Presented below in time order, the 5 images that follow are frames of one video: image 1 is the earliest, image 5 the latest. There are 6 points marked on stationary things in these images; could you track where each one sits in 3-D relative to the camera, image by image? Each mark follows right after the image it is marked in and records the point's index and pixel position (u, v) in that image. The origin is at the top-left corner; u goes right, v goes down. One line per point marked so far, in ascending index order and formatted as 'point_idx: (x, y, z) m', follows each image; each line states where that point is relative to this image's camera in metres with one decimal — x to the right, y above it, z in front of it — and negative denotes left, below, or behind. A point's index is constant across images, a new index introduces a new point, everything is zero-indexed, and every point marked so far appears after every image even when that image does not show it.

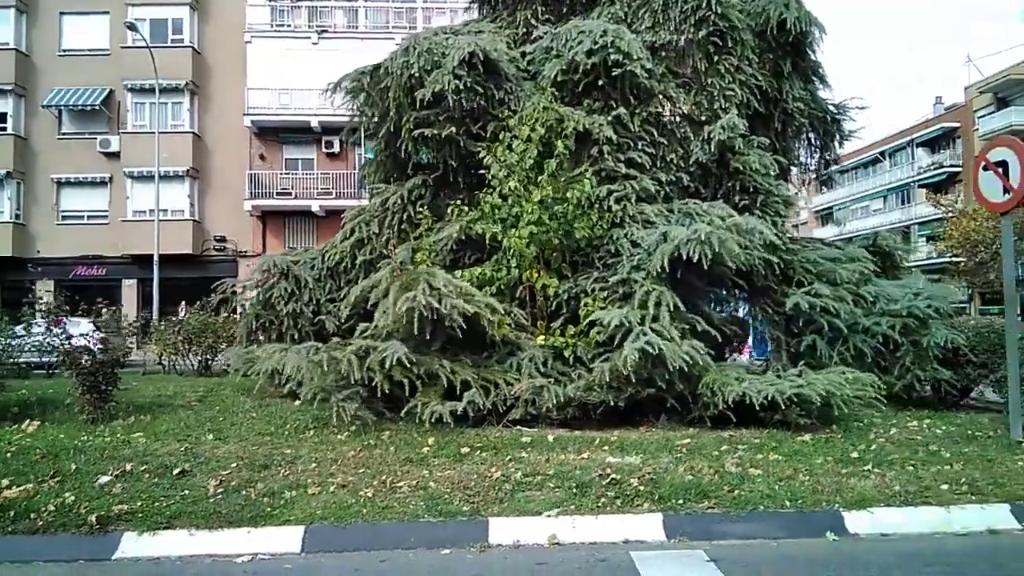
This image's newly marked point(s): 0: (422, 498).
0: (-0.7, -1.7, +5.8) m
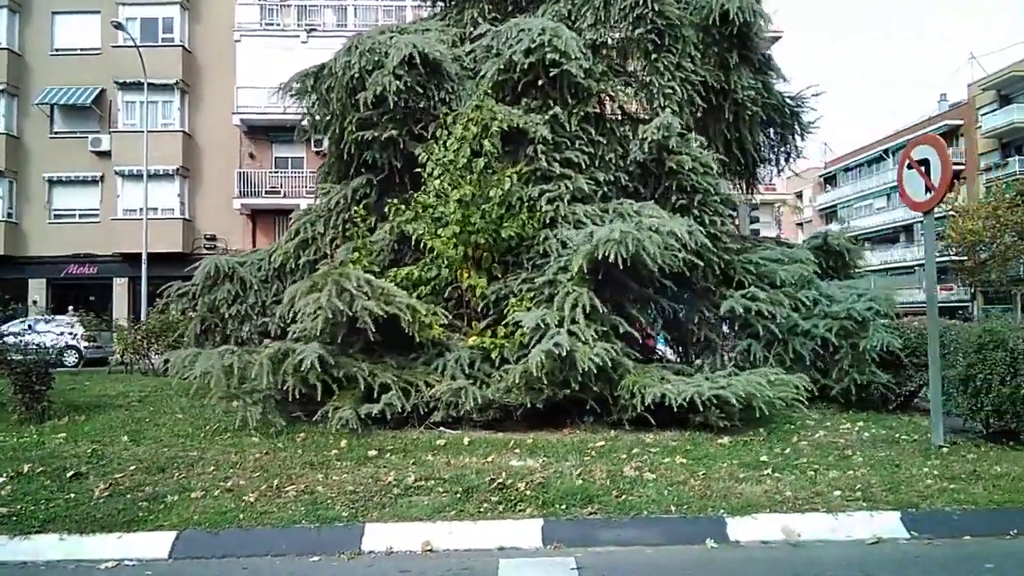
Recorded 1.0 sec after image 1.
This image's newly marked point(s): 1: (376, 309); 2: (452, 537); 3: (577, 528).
0: (-1.6, -1.7, +5.7) m
1: (-1.5, -0.2, +7.9) m
2: (-0.4, -1.8, +5.2) m
3: (+0.5, -1.8, +5.3) m
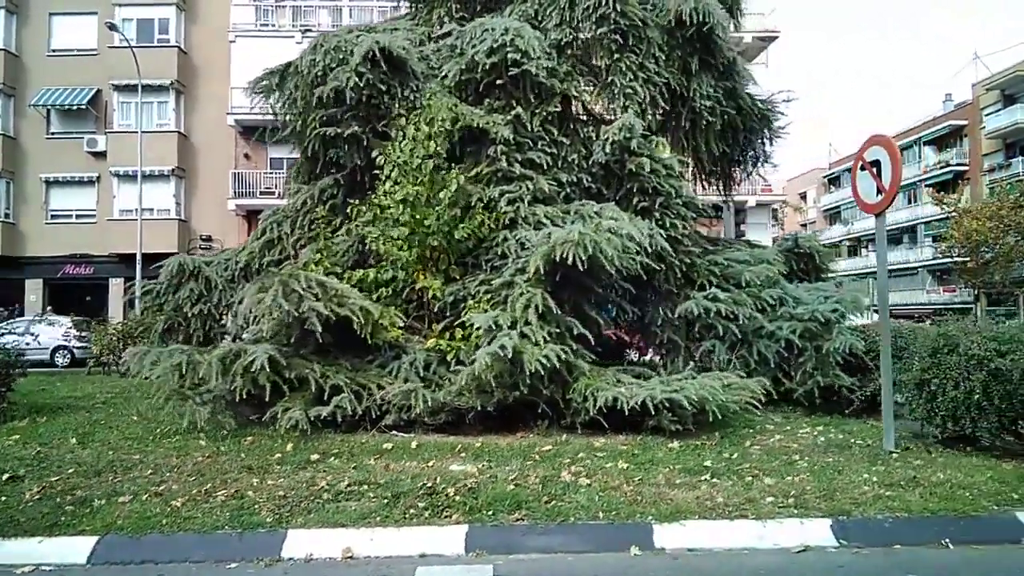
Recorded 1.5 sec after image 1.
0: (-2.2, -1.7, +5.7) m
1: (-2.0, -0.3, +7.8) m
2: (-1.0, -1.8, +5.2) m
3: (-0.1, -1.8, +5.2) m
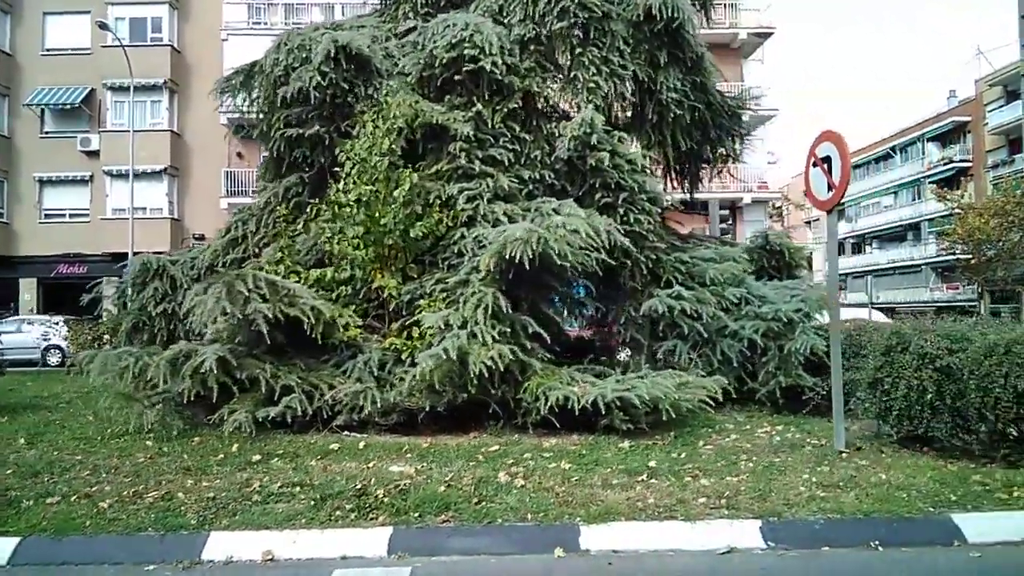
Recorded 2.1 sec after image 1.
0: (-2.7, -1.7, +5.6) m
1: (-2.5, -0.2, +7.8) m
2: (-1.5, -1.8, +5.1) m
3: (-0.6, -1.8, +5.2) m
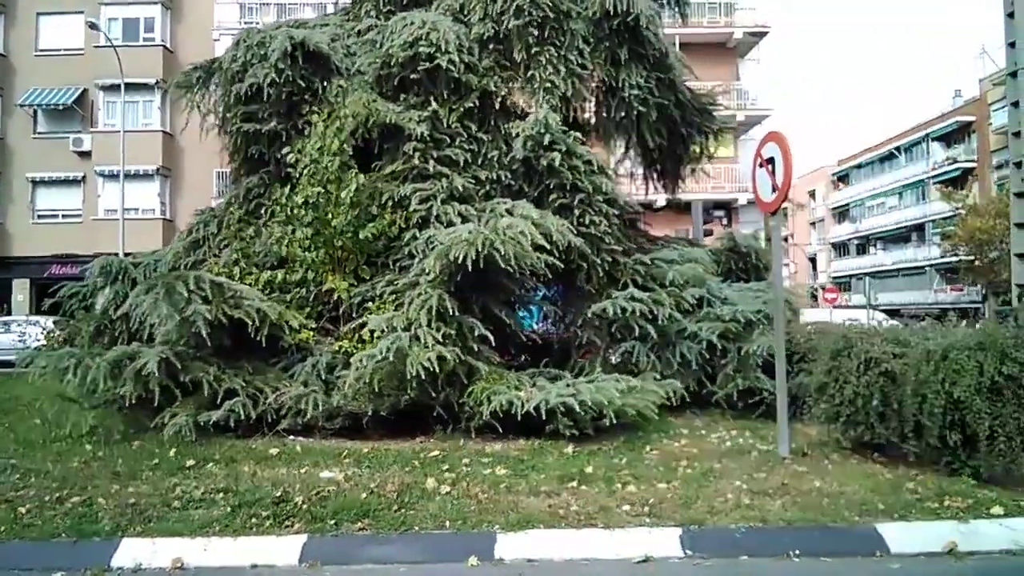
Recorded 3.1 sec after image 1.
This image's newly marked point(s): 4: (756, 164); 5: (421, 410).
0: (-3.3, -1.7, +5.5) m
1: (-3.1, -0.3, +7.7) m
2: (-2.1, -1.8, +5.0) m
3: (-1.2, -1.8, +5.1) m
4: (+2.5, +1.3, +7.3) m
5: (-0.9, -1.4, +8.1) m
